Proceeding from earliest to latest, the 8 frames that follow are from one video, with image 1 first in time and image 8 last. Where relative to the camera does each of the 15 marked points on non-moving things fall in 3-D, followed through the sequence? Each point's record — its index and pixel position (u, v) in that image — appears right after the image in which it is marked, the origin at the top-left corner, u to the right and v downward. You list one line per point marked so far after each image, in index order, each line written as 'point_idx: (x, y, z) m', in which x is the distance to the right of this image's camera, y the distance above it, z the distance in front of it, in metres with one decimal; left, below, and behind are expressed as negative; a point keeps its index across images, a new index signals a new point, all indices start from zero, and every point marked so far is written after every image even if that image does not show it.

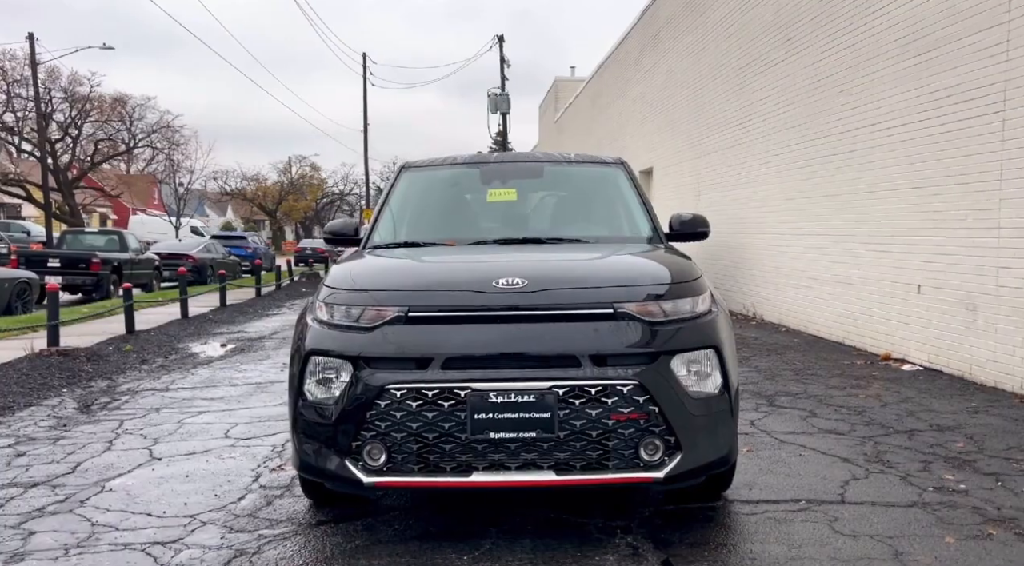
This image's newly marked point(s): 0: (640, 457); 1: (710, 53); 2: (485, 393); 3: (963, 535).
0: (+0.5, -0.6, +2.8) m
1: (+4.0, +4.9, +17.3) m
2: (-0.1, -0.4, +2.8) m
3: (+1.7, -0.9, +3.0) m
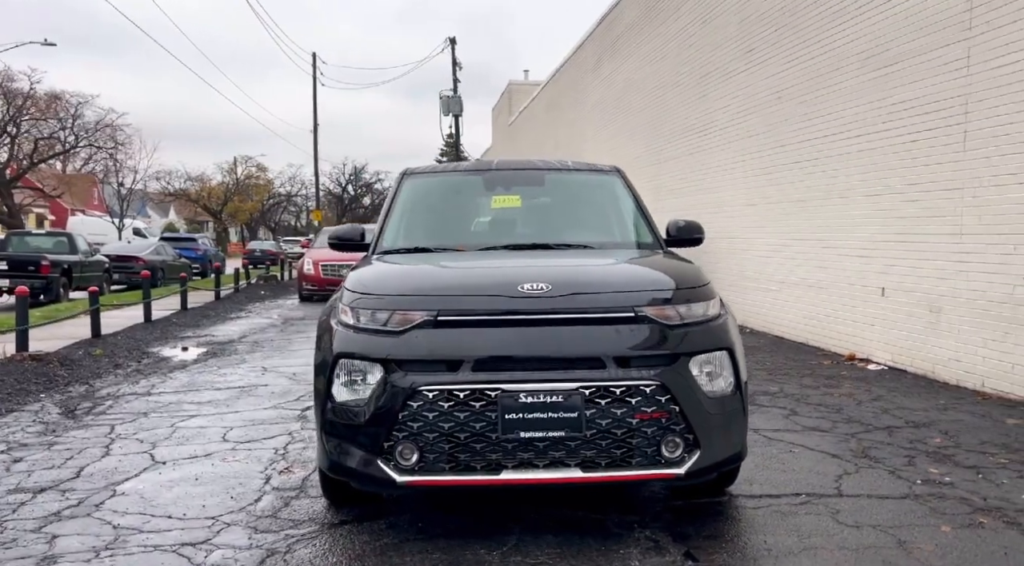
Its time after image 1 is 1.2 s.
0: (+0.6, -0.6, +3.0) m
1: (+3.3, +4.8, +17.6) m
2: (0.0, -0.4, +2.9) m
3: (+1.8, -1.0, +3.2) m
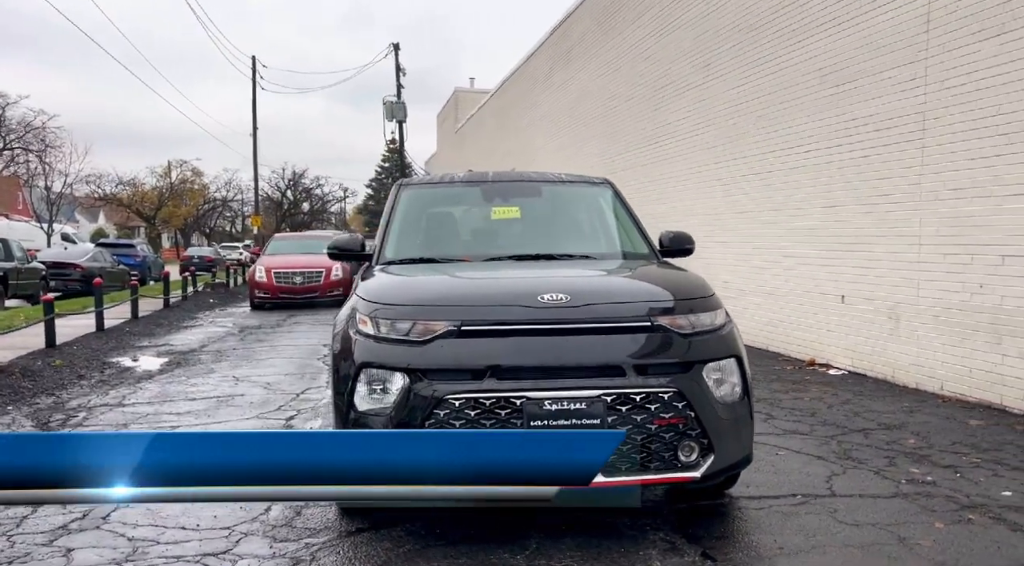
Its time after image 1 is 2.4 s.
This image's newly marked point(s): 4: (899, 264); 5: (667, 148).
0: (+0.6, -0.7, +3.1) m
1: (+2.4, +4.6, +17.9) m
2: (+0.1, -0.4, +3.0) m
3: (+1.8, -1.0, +3.4) m
4: (+3.8, +0.2, +7.9) m
5: (+2.8, +2.5, +15.2) m
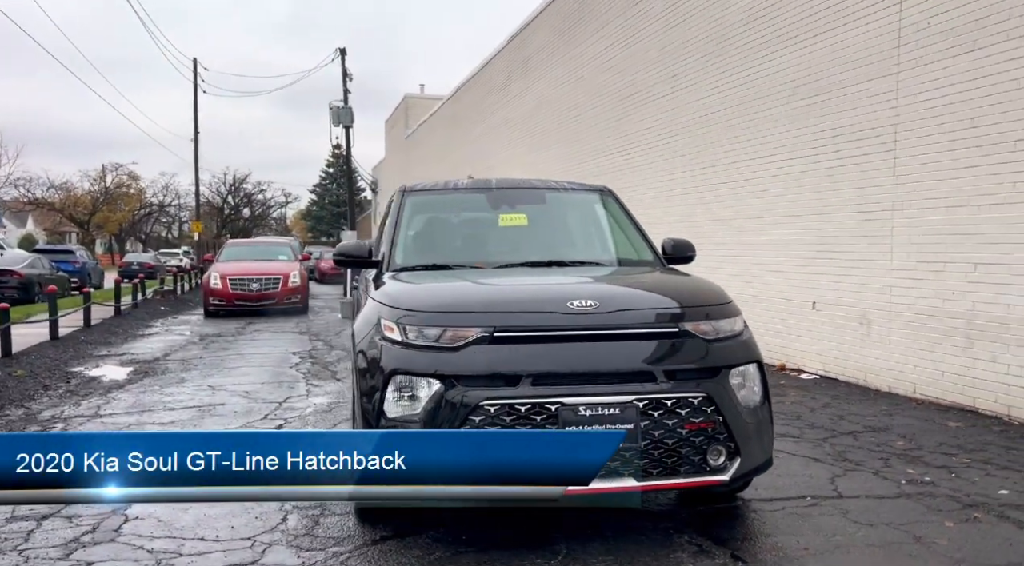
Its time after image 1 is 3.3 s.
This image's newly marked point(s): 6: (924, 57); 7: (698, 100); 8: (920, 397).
0: (+0.8, -0.7, +3.1) m
1: (+1.7, +4.5, +18.1) m
2: (+0.2, -0.5, +3.0) m
3: (+1.9, -1.0, +3.5) m
4: (+3.6, +0.1, +8.2) m
5: (+2.2, +2.4, +15.3) m
6: (+3.7, +2.1, +7.4) m
7: (+2.8, +2.8, +12.4) m
8: (+3.7, -1.0, +7.4) m
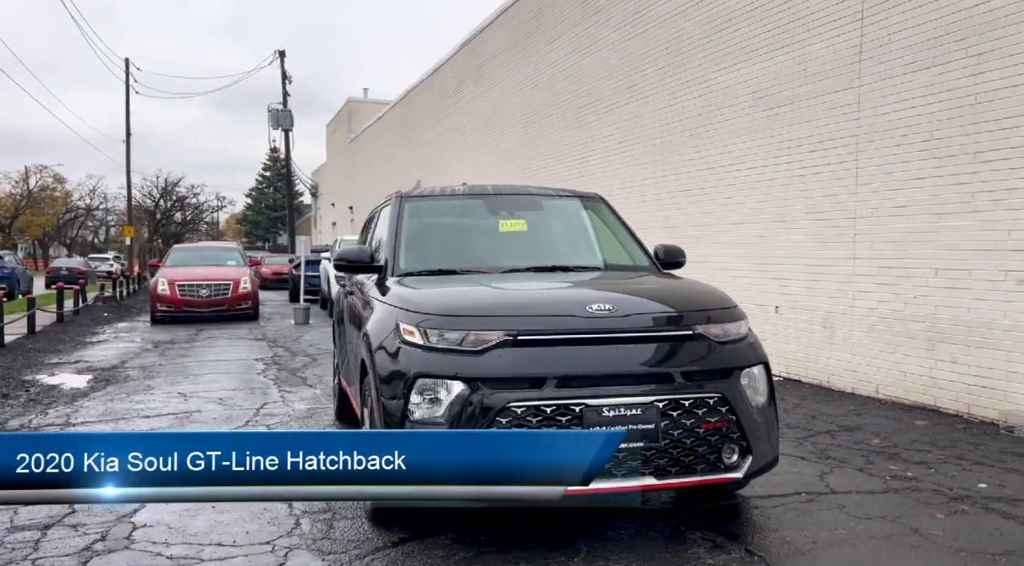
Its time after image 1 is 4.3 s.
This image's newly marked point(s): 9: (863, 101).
0: (+0.8, -0.7, +3.3) m
1: (+0.8, +4.4, +18.3) m
2: (+0.3, -0.5, +3.1) m
3: (+2.0, -1.0, +3.7) m
4: (+3.3, +0.1, +8.5) m
5: (+1.5, +2.3, +15.5) m
6: (+3.5, +2.0, +7.7) m
7: (+2.3, +2.7, +12.7) m
8: (+3.5, -1.1, +7.7) m
9: (+3.5, +1.8, +8.0) m
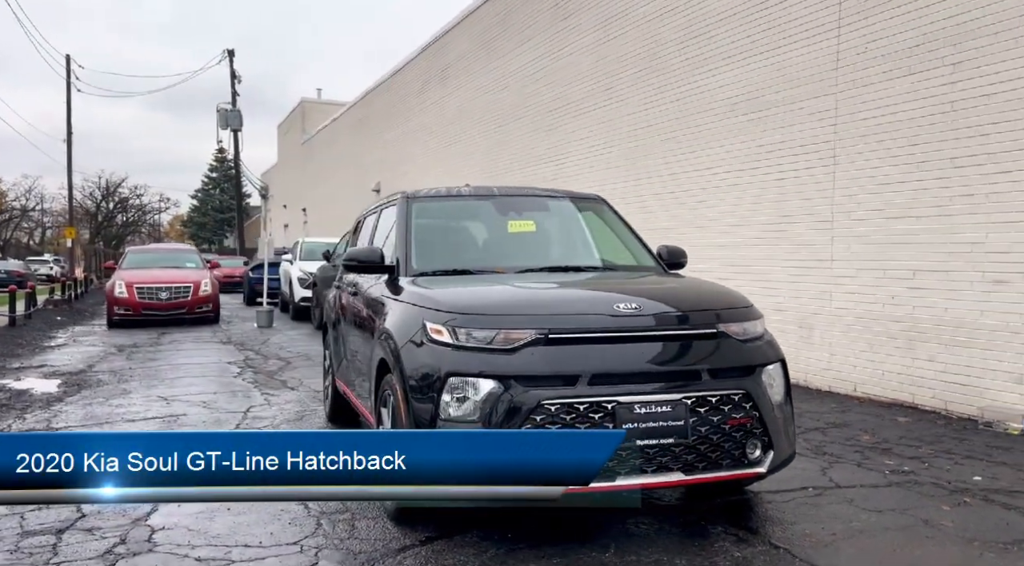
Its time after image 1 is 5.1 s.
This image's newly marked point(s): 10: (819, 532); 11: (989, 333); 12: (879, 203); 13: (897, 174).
0: (+0.9, -0.7, +3.3) m
1: (+0.1, +4.3, +18.3) m
2: (+0.4, -0.5, +3.1) m
3: (+2.1, -1.0, +3.8) m
4: (+3.2, +0.1, +8.7) m
5: (+1.0, +2.2, +15.7) m
6: (+3.4, +2.0, +8.0) m
7: (+1.9, +2.7, +12.8) m
8: (+3.4, -1.1, +7.9) m
9: (+3.3, +1.8, +8.3) m
10: (+1.3, -1.0, +3.4) m
11: (+3.9, -0.4, +6.6) m
12: (+3.5, +0.8, +7.7) m
13: (+3.6, +1.0, +7.5) m
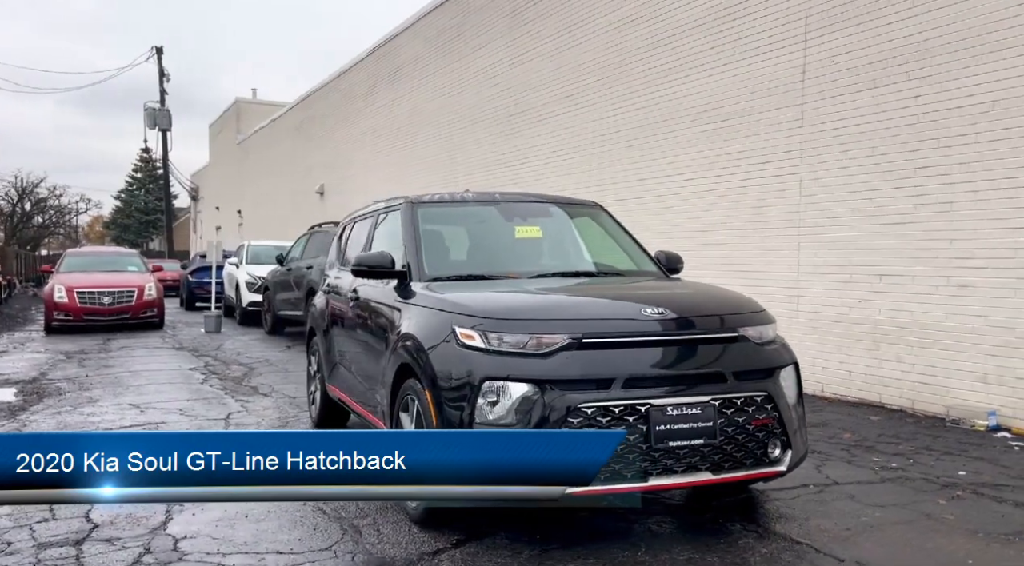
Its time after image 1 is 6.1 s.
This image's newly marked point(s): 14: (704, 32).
0: (+1.1, -0.7, +3.5) m
1: (-0.9, +4.2, +18.4) m
2: (+0.6, -0.5, +3.2) m
3: (+2.1, -1.1, +4.0) m
4: (+2.9, 0.0, +8.9) m
5: (+0.2, +2.2, +15.8) m
6: (+3.2, +2.0, +8.3) m
7: (+1.4, +2.6, +13.0) m
8: (+3.2, -1.1, +8.2) m
9: (+3.1, +1.7, +8.5) m
10: (+1.4, -1.1, +3.6) m
11: (+3.8, -0.4, +6.9) m
12: (+3.3, +0.7, +8.0) m
13: (+3.4, +1.0, +7.8) m
14: (+2.4, +3.2, +10.3) m
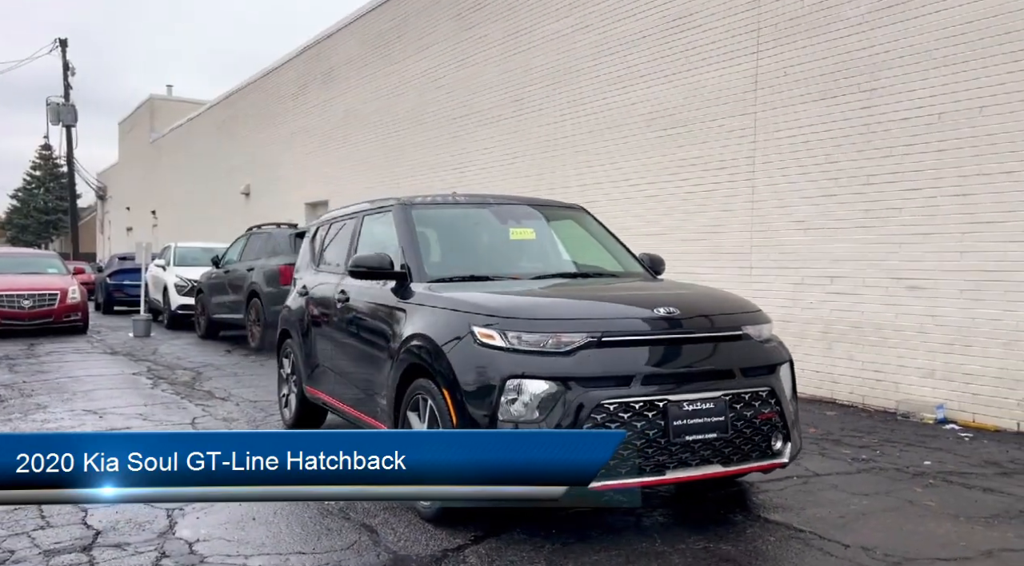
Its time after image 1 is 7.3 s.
0: (+1.1, -0.7, +3.6) m
1: (-2.1, +4.2, +18.3) m
2: (+0.7, -0.5, +3.3) m
3: (+2.2, -1.1, +4.3) m
4: (+2.5, 0.0, +9.3) m
5: (-0.8, +2.1, +15.8) m
6: (+2.8, +1.9, +8.6) m
7: (+0.6, +2.6, +13.2) m
8: (+2.8, -1.2, +8.5) m
9: (+2.7, +1.7, +8.9) m
10: (+1.5, -1.1, +3.8) m
11: (+3.5, -0.5, +7.3) m
12: (+2.9, +0.7, +8.4) m
13: (+3.0, +0.9, +8.2) m
14: (+1.9, +3.1, +10.6) m
